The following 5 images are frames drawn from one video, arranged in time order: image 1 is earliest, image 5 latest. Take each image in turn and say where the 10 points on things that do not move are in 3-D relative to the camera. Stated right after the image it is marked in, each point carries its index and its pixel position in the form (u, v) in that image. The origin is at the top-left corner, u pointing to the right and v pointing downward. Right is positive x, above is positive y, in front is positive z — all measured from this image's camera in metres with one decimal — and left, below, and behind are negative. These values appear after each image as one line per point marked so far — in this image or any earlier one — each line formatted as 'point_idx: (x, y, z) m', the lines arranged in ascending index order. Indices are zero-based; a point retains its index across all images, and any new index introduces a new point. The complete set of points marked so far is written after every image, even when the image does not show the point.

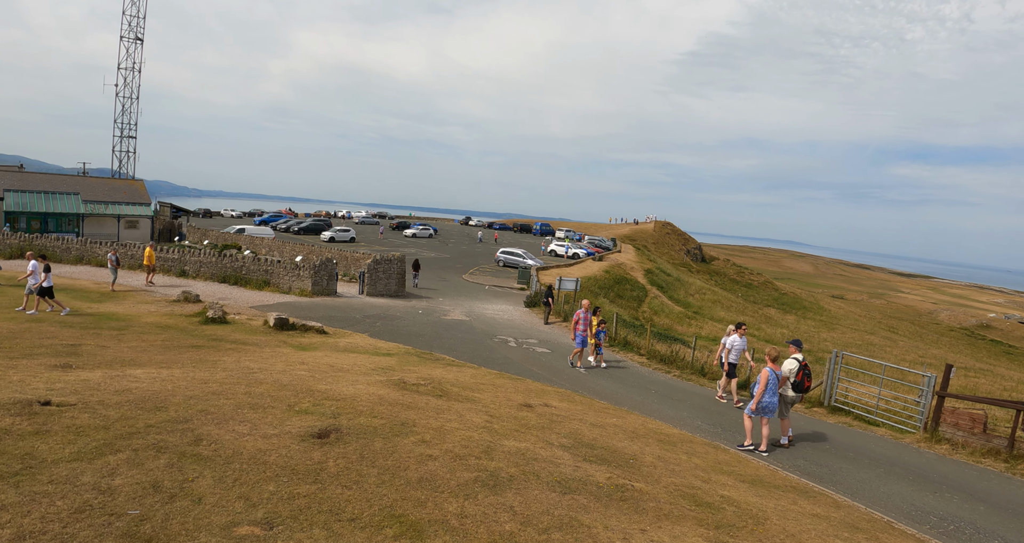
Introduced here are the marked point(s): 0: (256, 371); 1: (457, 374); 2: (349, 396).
0: (-4.7, -1.8, +11.6) m
1: (-1.3, -2.3, +14.5) m
2: (-2.4, -1.8, +9.2) m
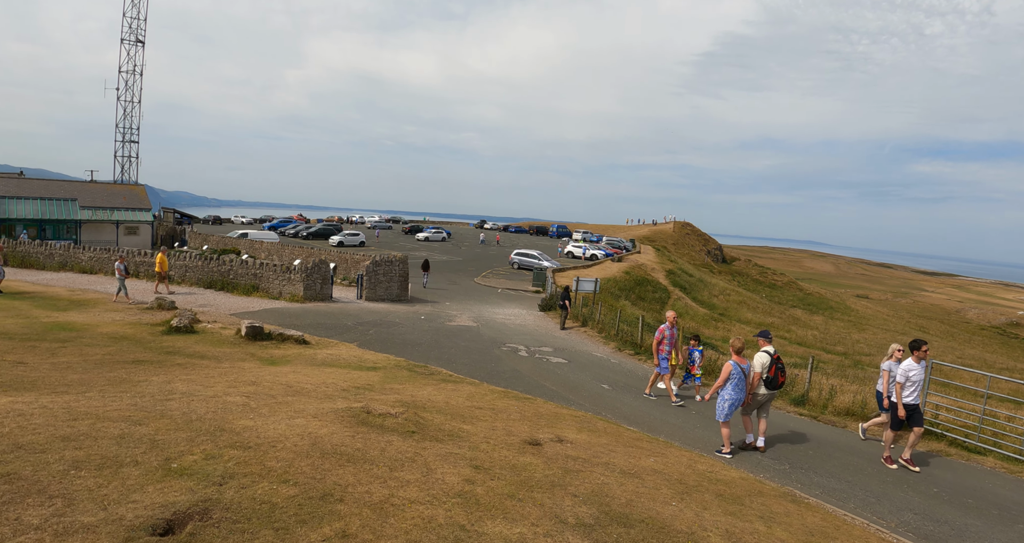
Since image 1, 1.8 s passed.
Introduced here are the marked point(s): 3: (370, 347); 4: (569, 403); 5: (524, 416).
0: (-4.7, -1.7, +8.9) m
1: (-1.2, -2.2, +11.6) m
2: (-2.4, -1.7, +6.4) m
3: (-4.0, -2.1, +17.9) m
4: (+1.1, -2.5, +12.4) m
5: (+0.2, -2.3, +10.0) m
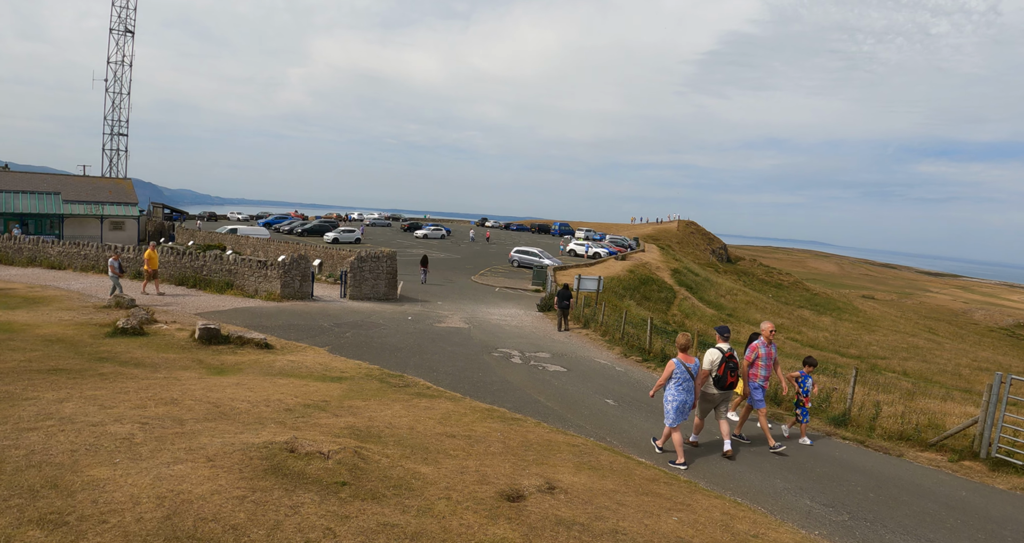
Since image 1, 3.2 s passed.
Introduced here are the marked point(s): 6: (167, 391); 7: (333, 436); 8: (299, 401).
0: (-4.9, -1.6, +6.8) m
1: (-1.4, -2.1, +9.5) m
2: (-2.7, -1.6, +4.3) m
3: (-4.2, -2.0, +15.7) m
4: (+0.9, -2.4, +10.2) m
5: (-0.1, -2.2, +7.9) m
6: (-5.2, -1.8, +9.8) m
7: (-2.1, -1.9, +7.5) m
8: (-3.3, -2.0, +9.9) m
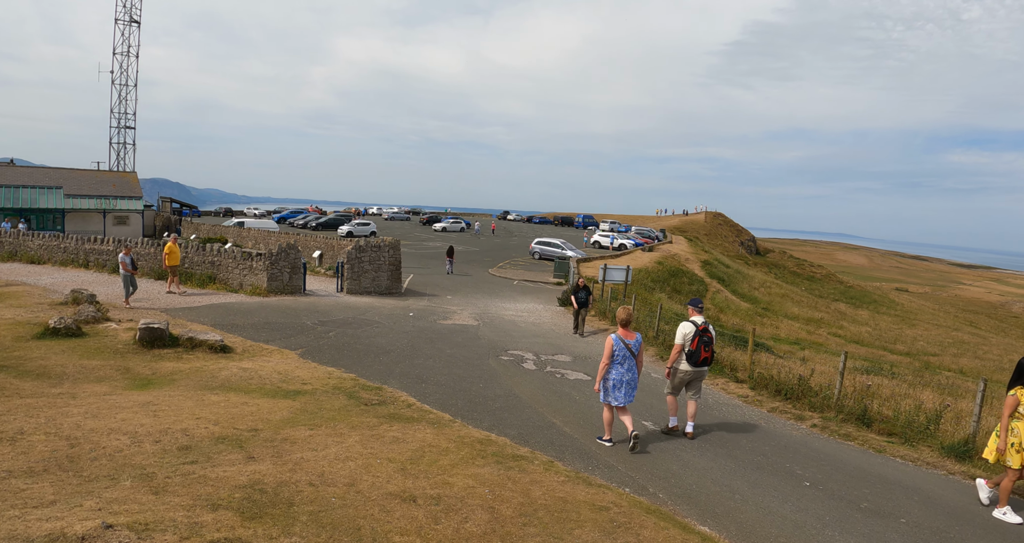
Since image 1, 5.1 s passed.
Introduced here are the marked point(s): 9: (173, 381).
0: (-5.0, -1.4, +4.0) m
1: (-1.4, -1.9, +6.6) m
2: (-2.9, -1.4, +1.4) m
3: (-4.0, -1.7, +13.0) m
4: (+0.9, -2.2, +7.3) m
5: (-0.1, -1.9, +4.9) m
6: (-5.2, -1.6, +7.0) m
7: (-2.1, -1.7, +4.6) m
8: (-3.3, -1.8, +7.0) m
9: (-5.3, -1.7, +10.1) m
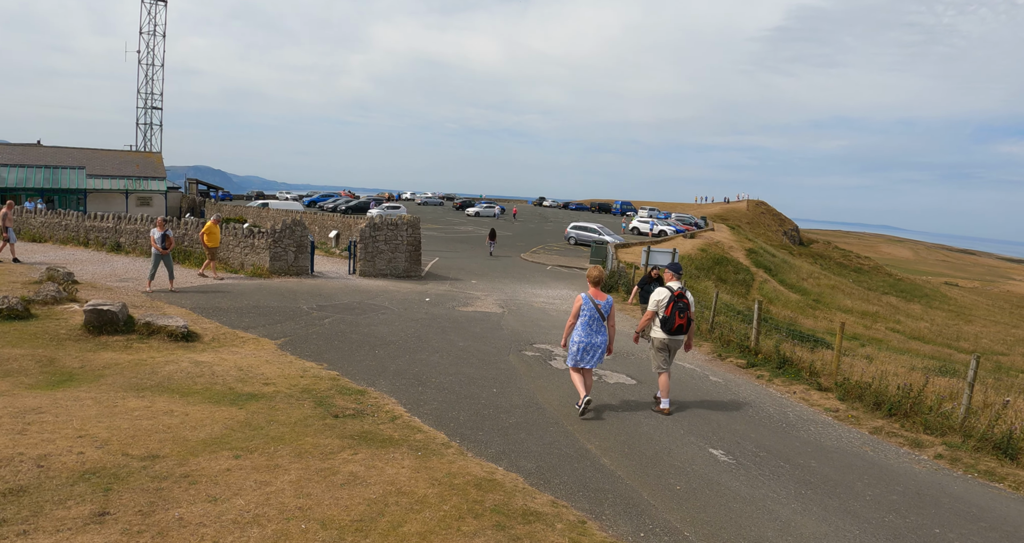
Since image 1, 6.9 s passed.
0: (-5.1, -1.1, +1.8) m
1: (-1.4, -1.6, +4.2) m
2: (-3.1, -1.1, -0.9) m
3: (-3.6, -1.3, +10.7) m
4: (+1.0, -1.9, +4.8) m
5: (-0.2, -1.7, +2.5) m
6: (-5.2, -1.2, +4.9) m
7: (-2.2, -1.4, +2.3) m
8: (-3.2, -1.4, +4.8) m
9: (-5.1, -1.3, +7.9) m
